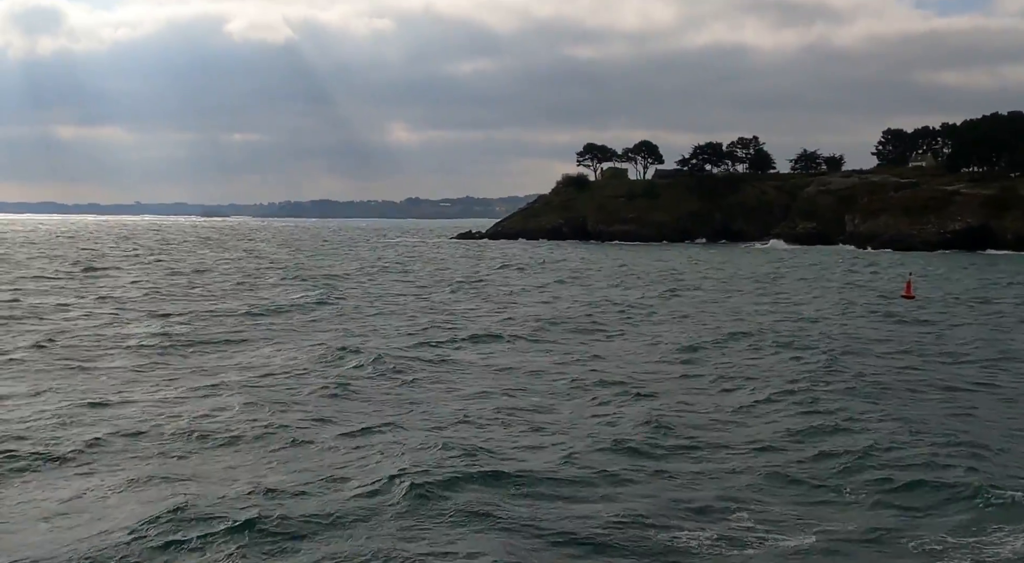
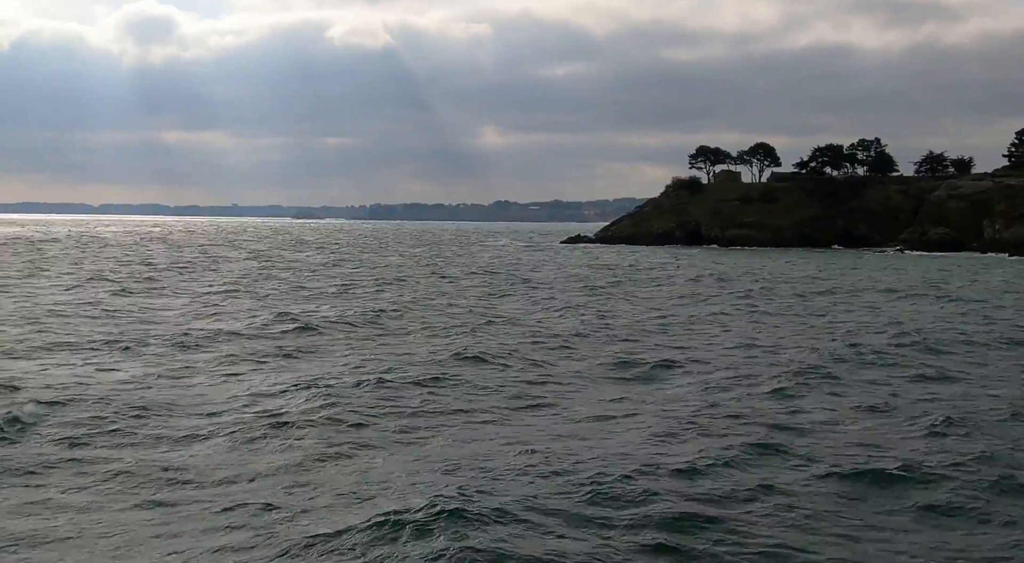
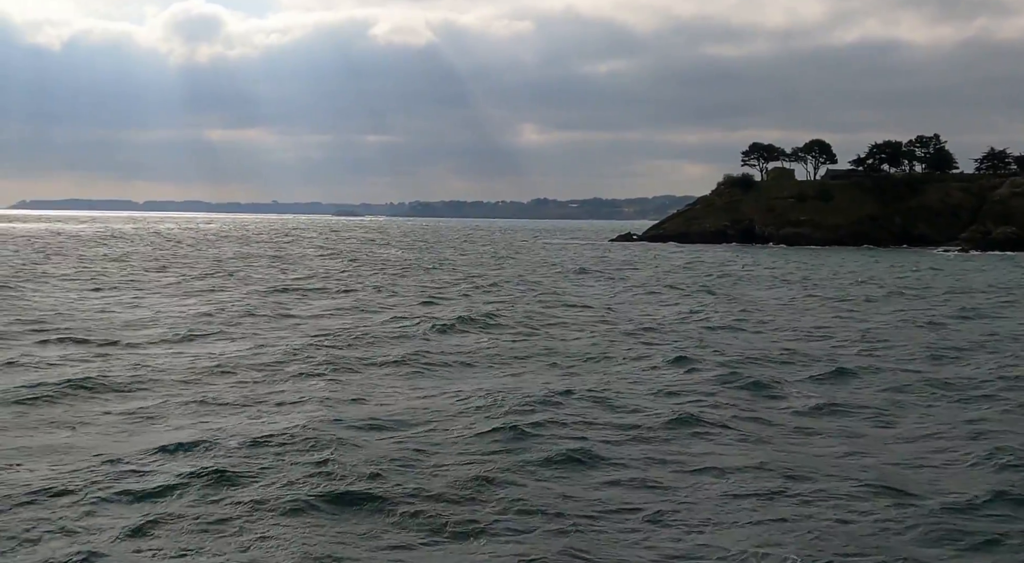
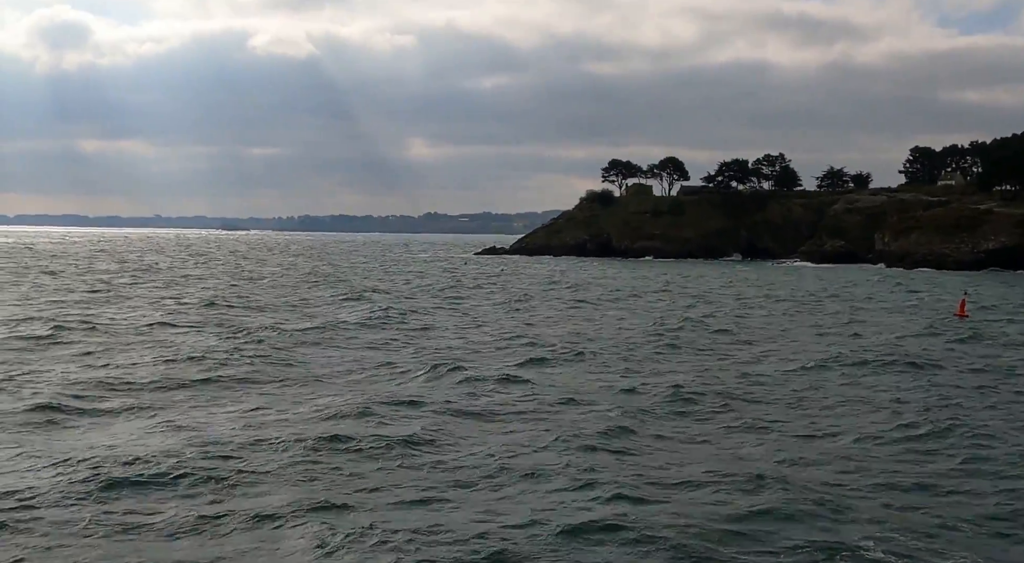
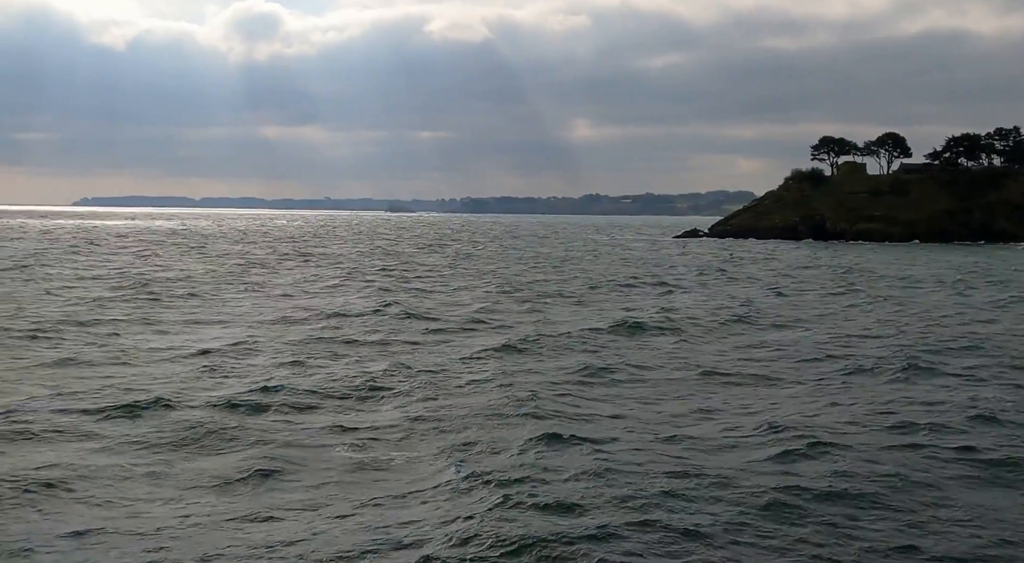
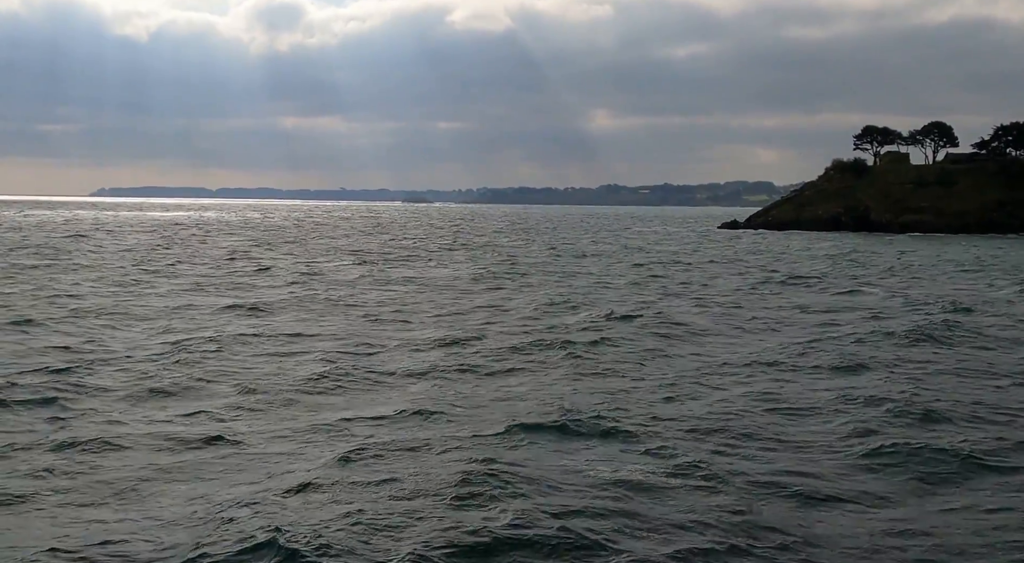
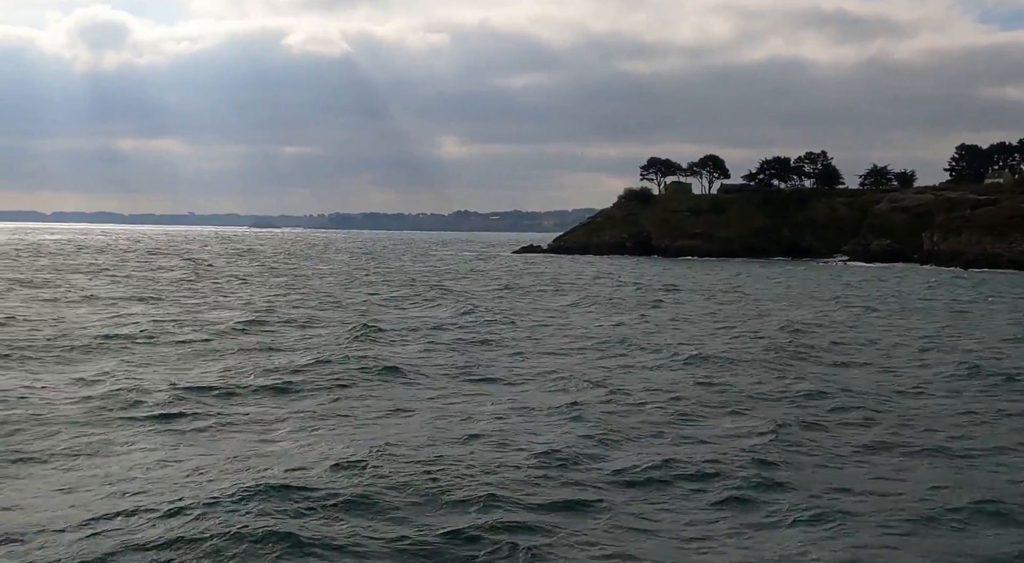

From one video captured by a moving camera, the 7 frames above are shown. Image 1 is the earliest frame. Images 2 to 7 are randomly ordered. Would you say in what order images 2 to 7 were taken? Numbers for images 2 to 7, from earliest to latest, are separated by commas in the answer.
4, 7, 2, 3, 5, 6
